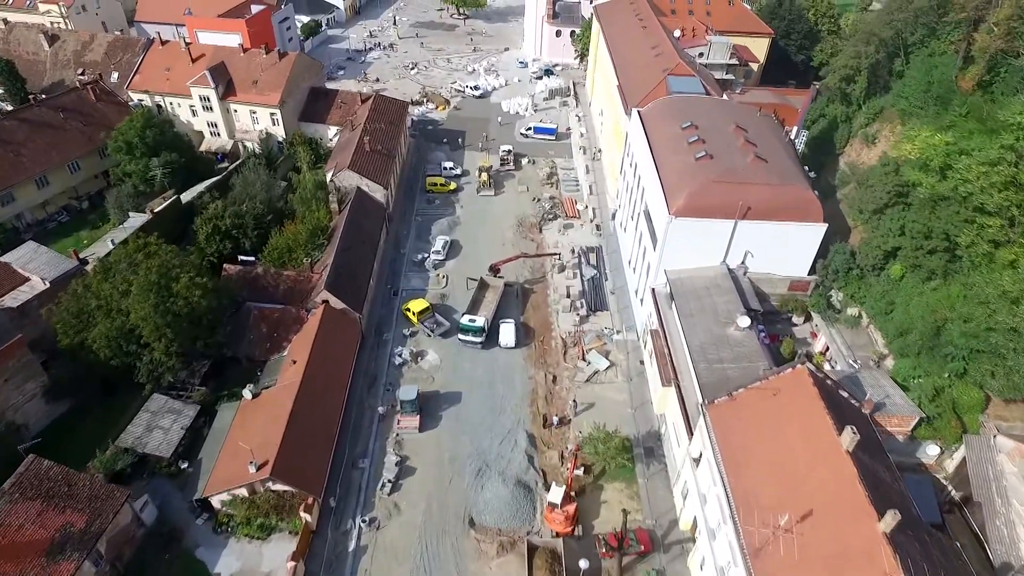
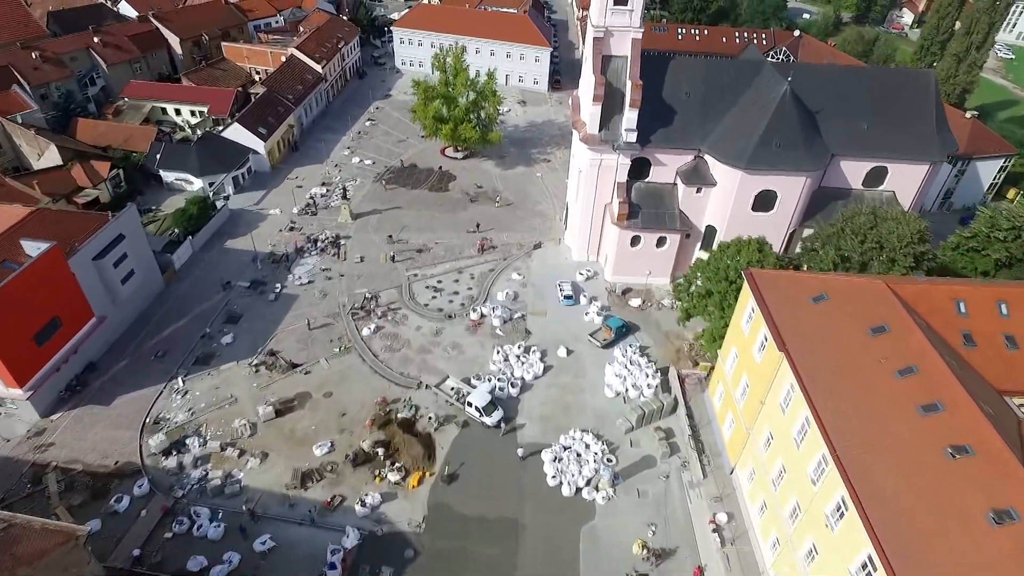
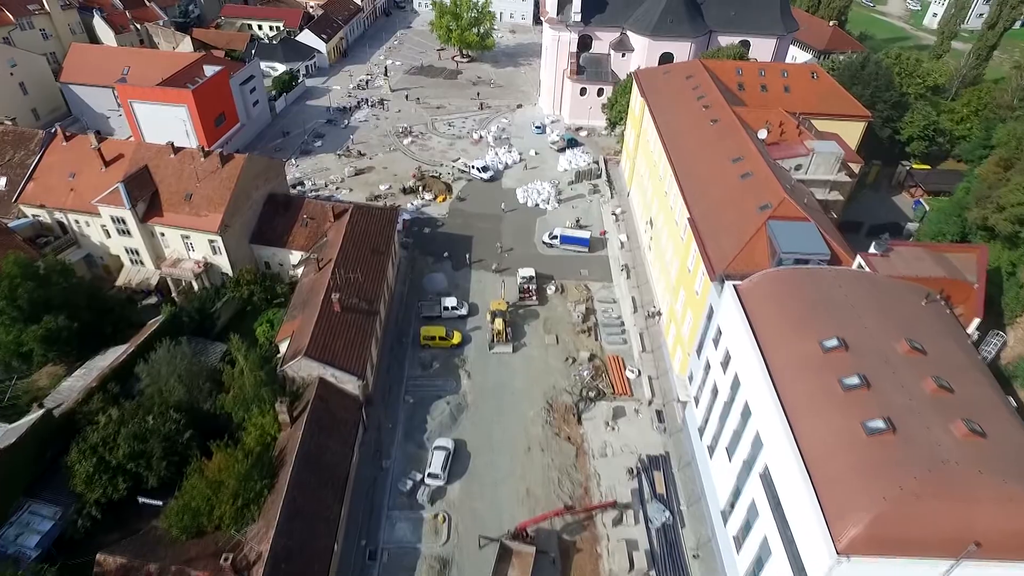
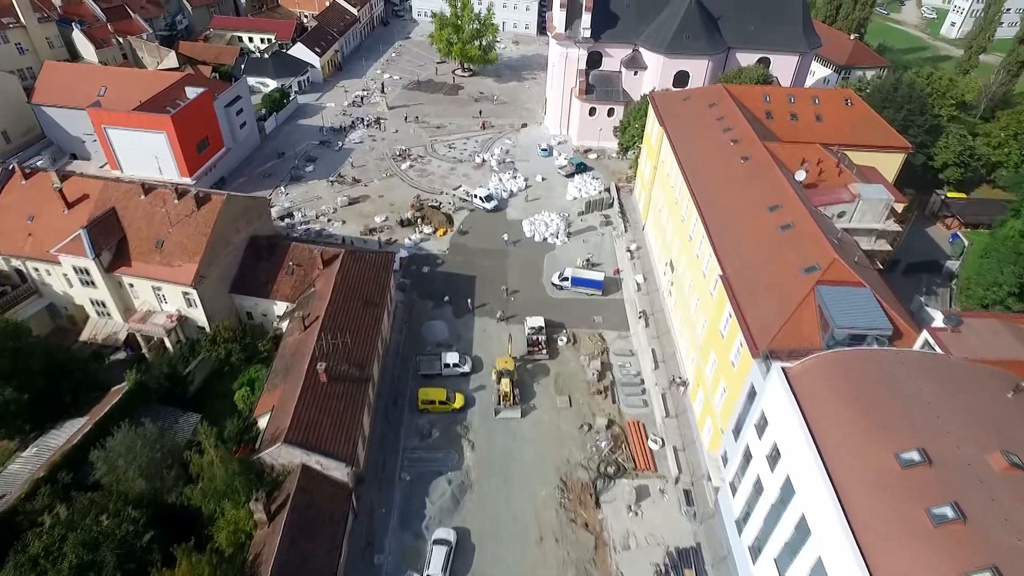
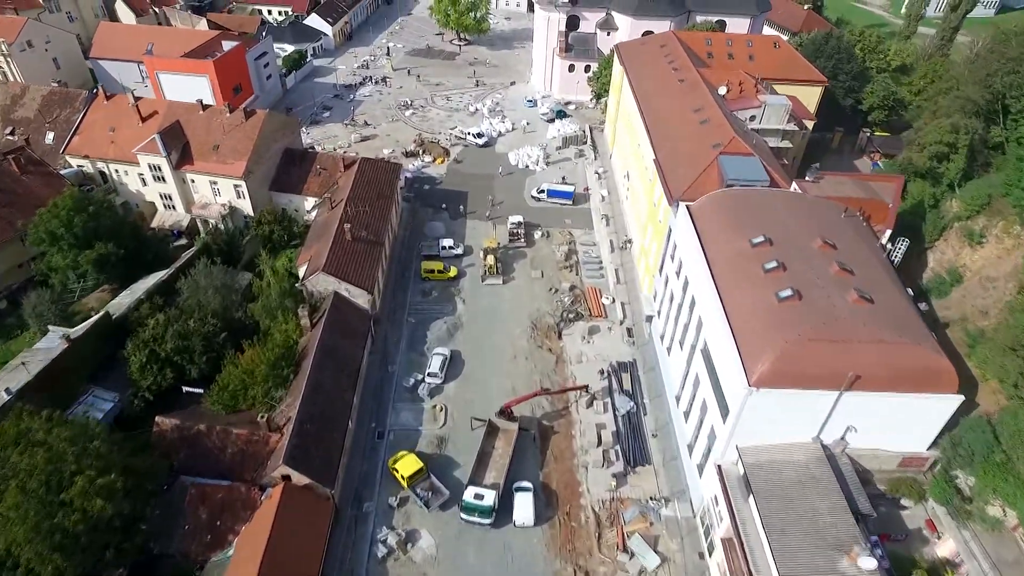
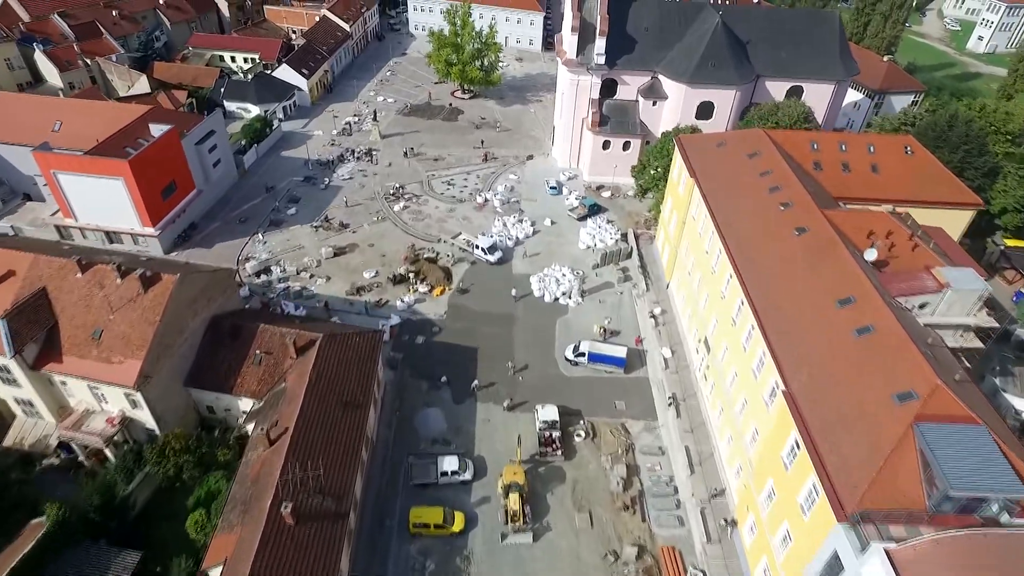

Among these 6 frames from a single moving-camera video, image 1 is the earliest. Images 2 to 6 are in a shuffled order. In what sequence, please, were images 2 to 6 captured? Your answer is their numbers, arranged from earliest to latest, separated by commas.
5, 3, 4, 6, 2
